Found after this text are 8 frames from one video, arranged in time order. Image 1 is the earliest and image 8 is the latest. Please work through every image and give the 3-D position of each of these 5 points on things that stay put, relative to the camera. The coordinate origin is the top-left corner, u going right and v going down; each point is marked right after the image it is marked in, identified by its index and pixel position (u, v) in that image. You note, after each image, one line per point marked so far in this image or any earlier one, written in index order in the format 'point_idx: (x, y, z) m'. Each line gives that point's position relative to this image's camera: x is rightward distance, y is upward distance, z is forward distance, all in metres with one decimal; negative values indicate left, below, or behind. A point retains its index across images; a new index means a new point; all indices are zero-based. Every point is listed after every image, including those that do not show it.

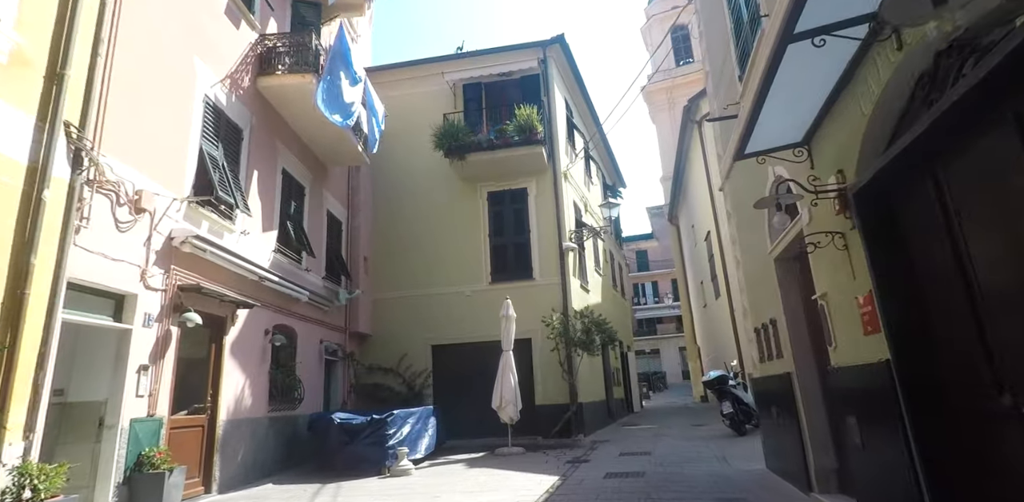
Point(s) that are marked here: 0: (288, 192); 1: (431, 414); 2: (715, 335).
0: (-3.6, +1.0, +9.0) m
1: (-1.3, -2.6, +8.8) m
2: (+6.2, -2.6, +16.9) m
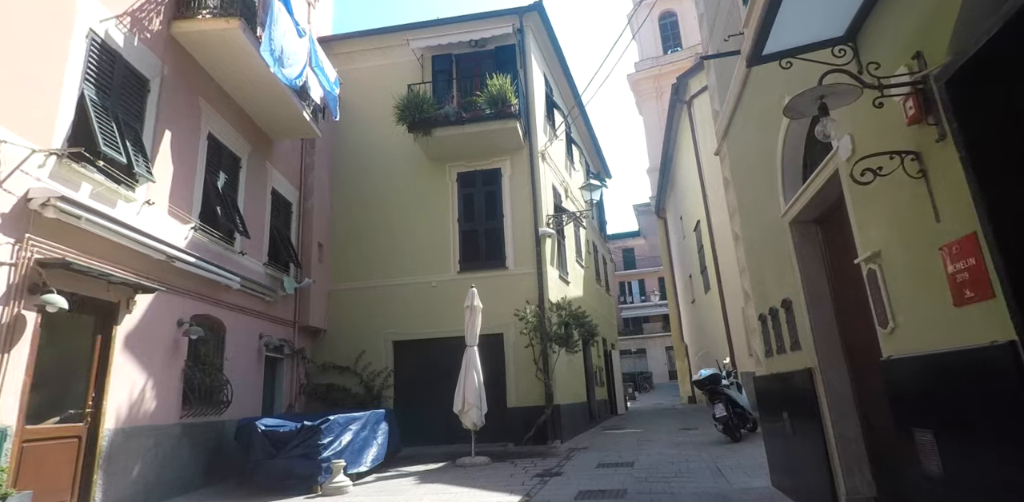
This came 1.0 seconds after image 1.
0: (-4.1, +1.3, +7.7) m
1: (-1.8, -2.3, +7.6) m
2: (+5.5, -2.3, +15.9) m
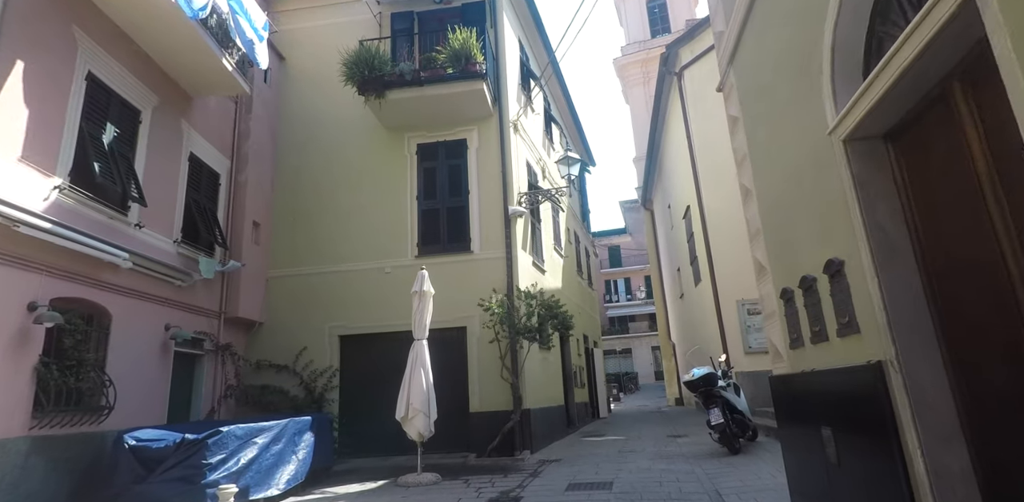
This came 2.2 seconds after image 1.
0: (-4.6, +1.6, +6.3) m
1: (-2.3, -2.0, +6.2) m
2: (+4.8, -2.0, +14.7) m
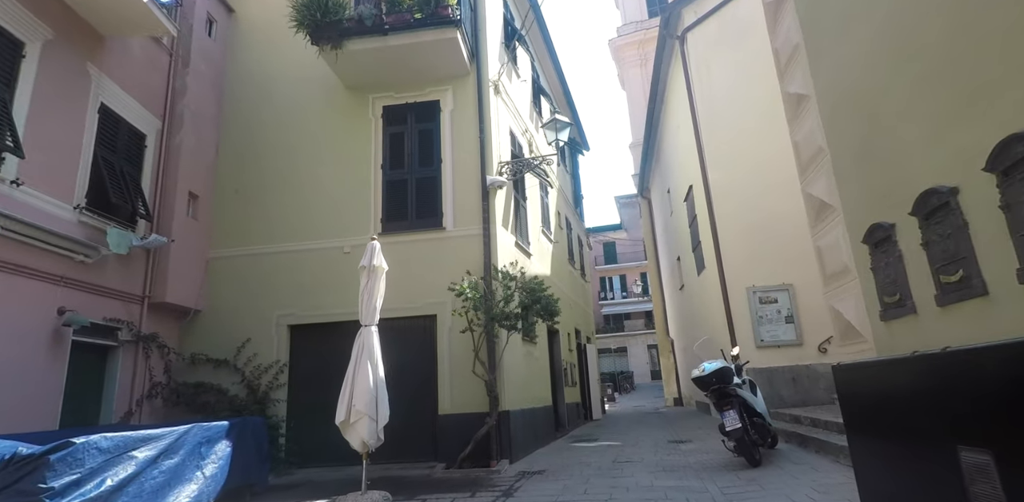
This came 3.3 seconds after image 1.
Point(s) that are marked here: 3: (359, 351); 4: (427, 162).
0: (-4.9, +2.0, +4.9) m
1: (-2.6, -1.7, +4.9) m
2: (+4.5, -1.7, +13.4) m
3: (-1.5, -1.0, +5.4) m
4: (-1.3, +1.4, +8.5) m
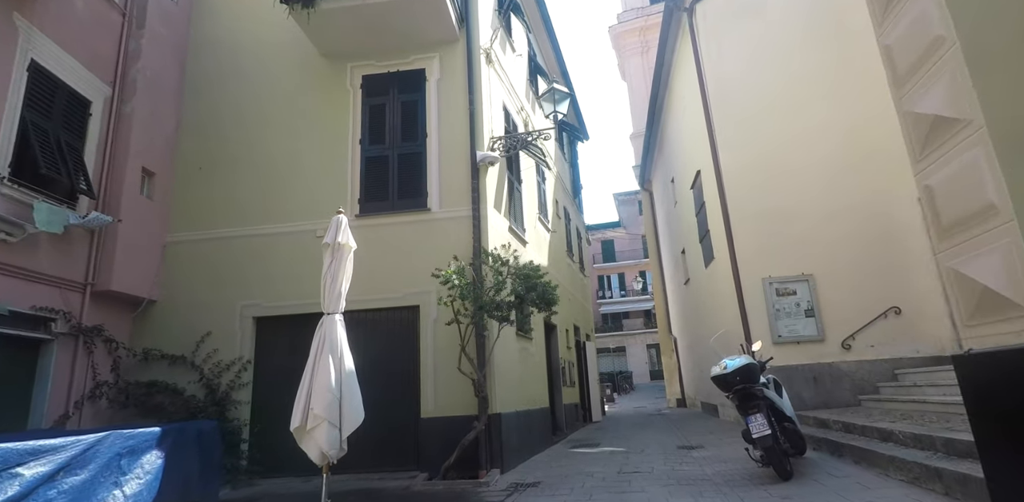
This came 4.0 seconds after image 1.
0: (-5.0, +2.2, +4.1) m
1: (-2.7, -1.4, +4.0) m
2: (+4.3, -1.5, +12.6) m
3: (-1.6, -0.8, +4.6) m
4: (-1.4, +1.6, +7.7) m
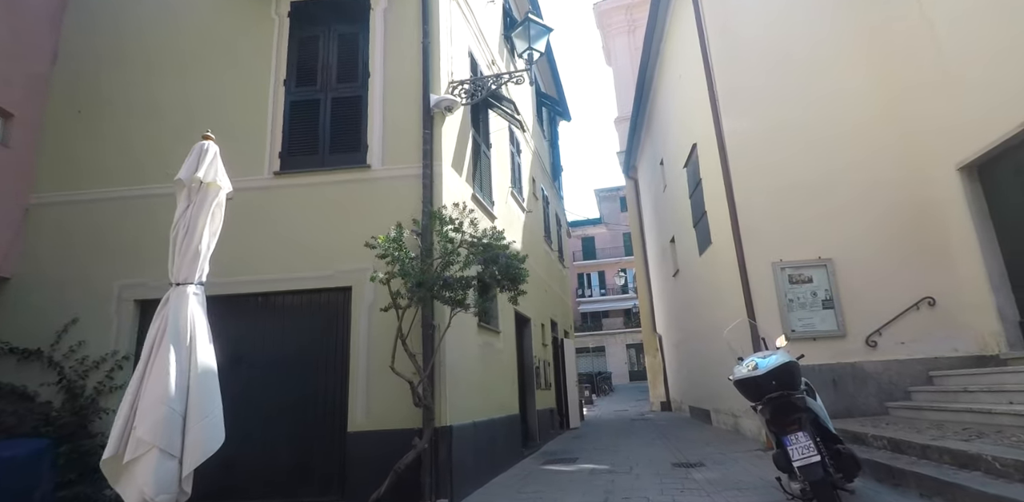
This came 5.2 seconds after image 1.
0: (-5.3, +2.6, +2.4) m
1: (-3.0, -1.1, +2.5) m
2: (+3.7, -1.2, +11.2) m
3: (-1.9, -0.4, +3.0) m
4: (-1.8, +1.9, +6.1) m
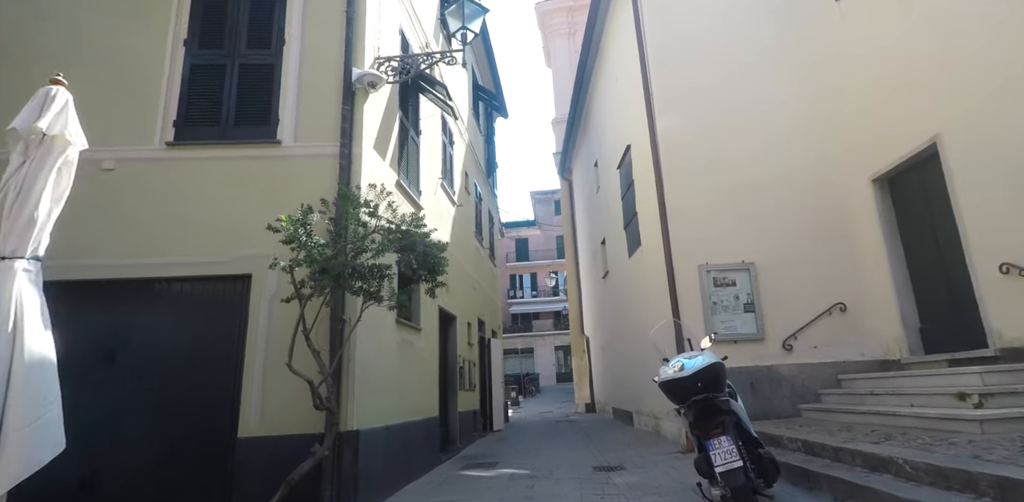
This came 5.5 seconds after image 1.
0: (-5.5, +2.8, +1.4) m
1: (-3.4, -0.9, +1.7) m
2: (+2.2, -1.3, +11.3) m
3: (-2.3, -0.3, +2.4) m
4: (-2.5, +2.1, +5.6) m
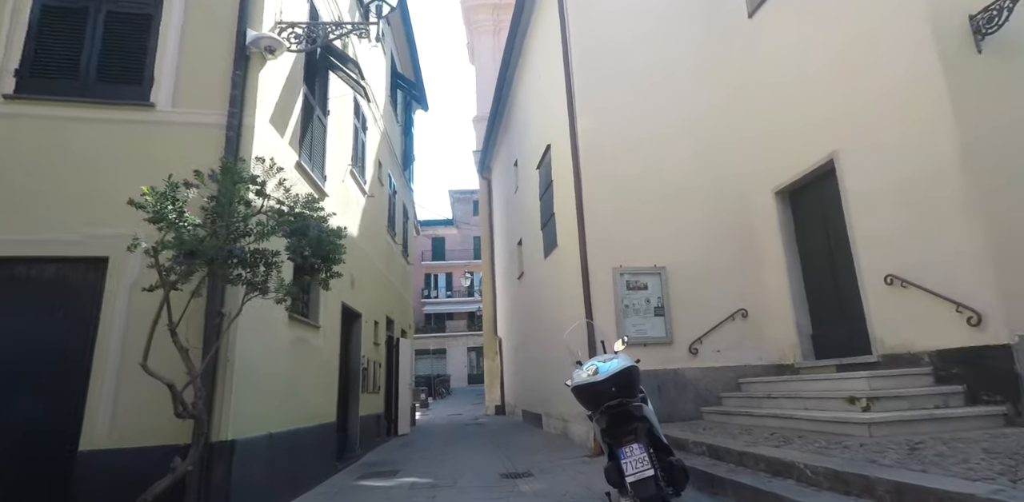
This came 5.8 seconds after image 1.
0: (-5.5, +3.1, +0.3) m
1: (-3.7, -0.7, +0.9) m
2: (+0.5, -1.3, +11.1) m
3: (-2.7, -0.1, +1.7) m
4: (-3.2, +2.2, +4.8) m
